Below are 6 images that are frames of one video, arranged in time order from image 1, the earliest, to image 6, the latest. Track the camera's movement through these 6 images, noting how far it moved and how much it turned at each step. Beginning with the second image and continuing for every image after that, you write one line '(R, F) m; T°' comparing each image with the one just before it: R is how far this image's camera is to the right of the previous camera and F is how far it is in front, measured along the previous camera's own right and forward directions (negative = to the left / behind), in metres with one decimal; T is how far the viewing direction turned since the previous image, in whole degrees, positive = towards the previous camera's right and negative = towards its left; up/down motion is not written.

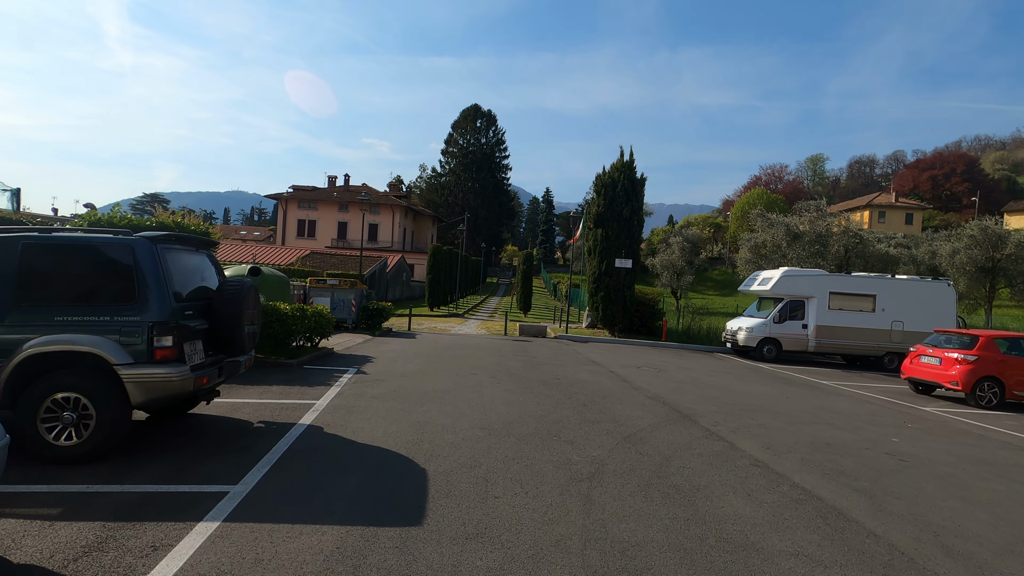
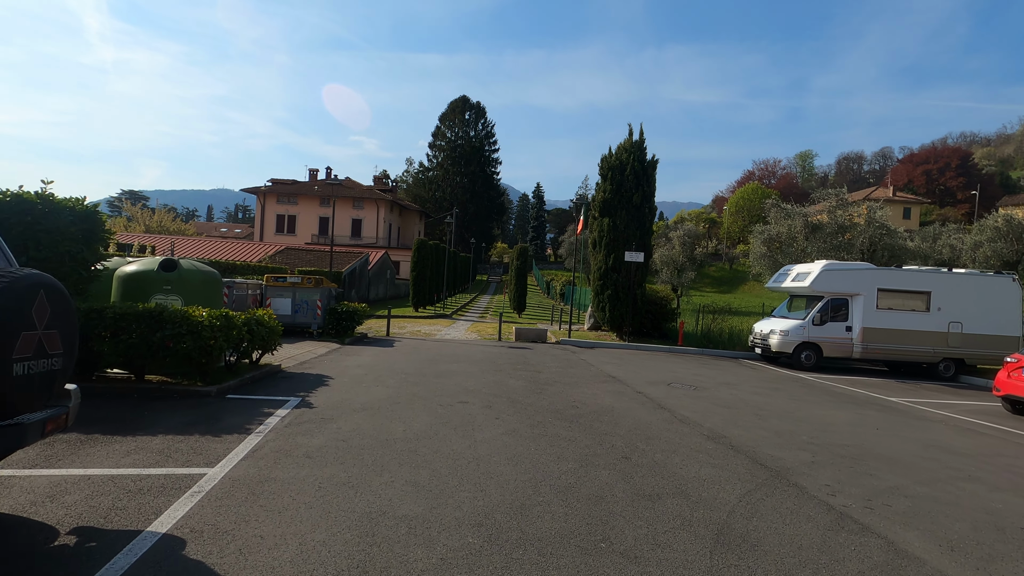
(-0.2, +3.1) m; +1°
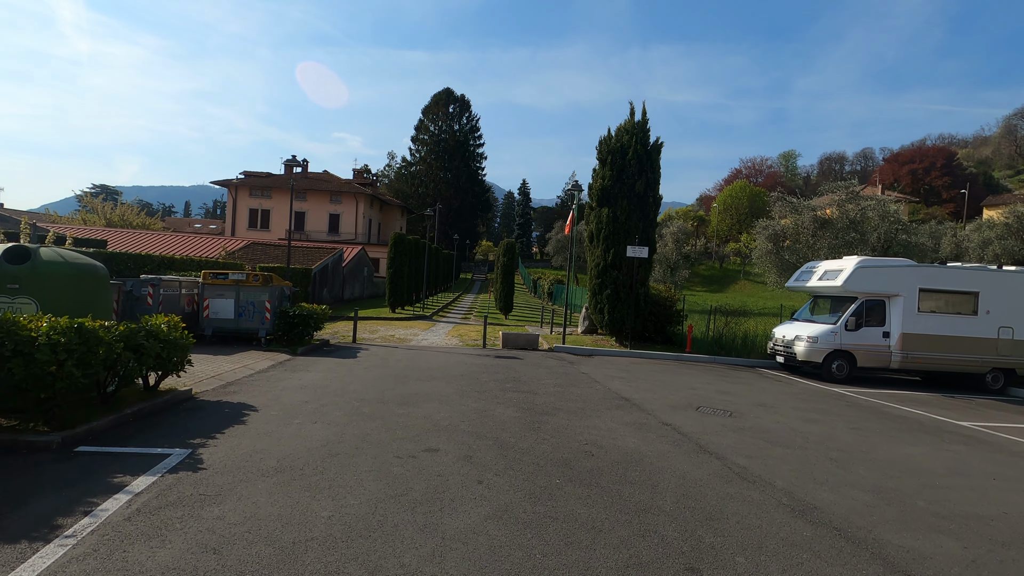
(-0.1, +2.6) m; +2°
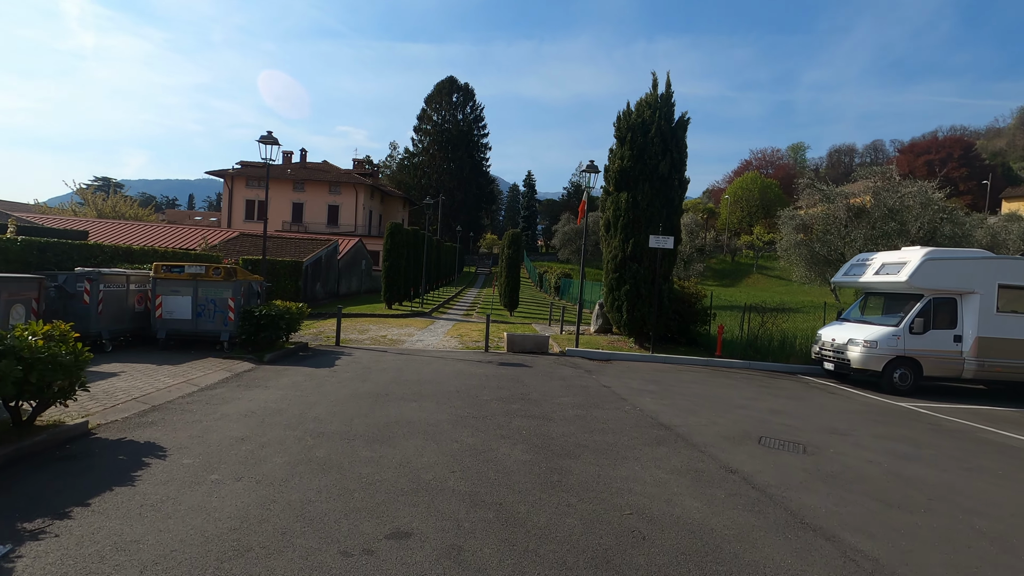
(-0.1, +2.2) m; 0°
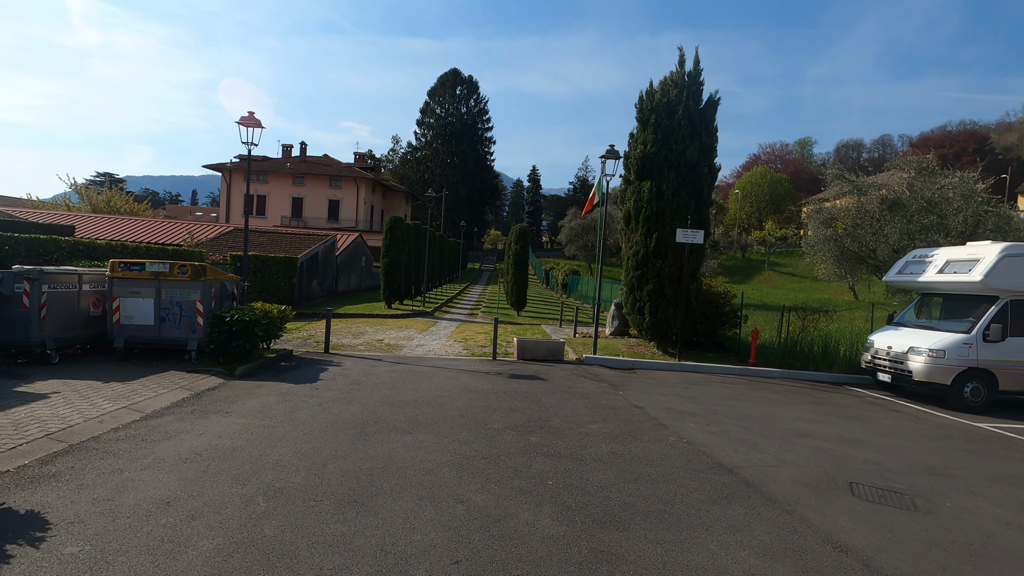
(-0.2, +1.7) m; 0°
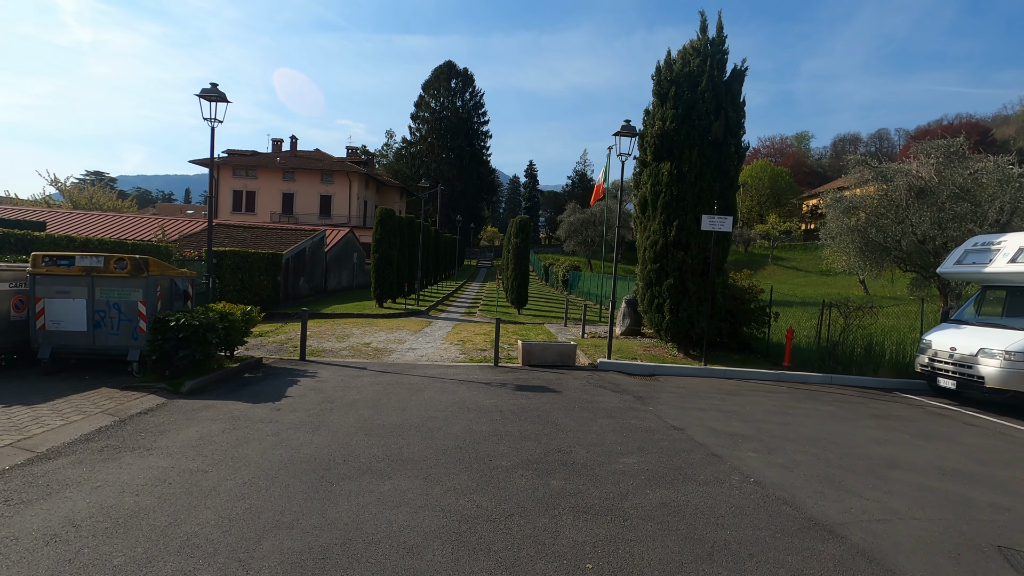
(-0.2, +1.7) m; 0°
